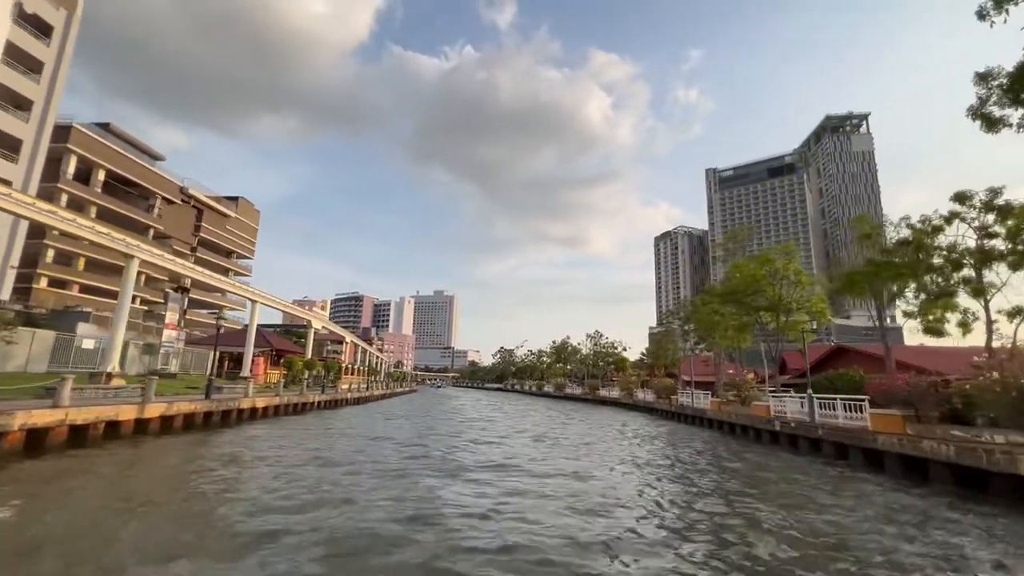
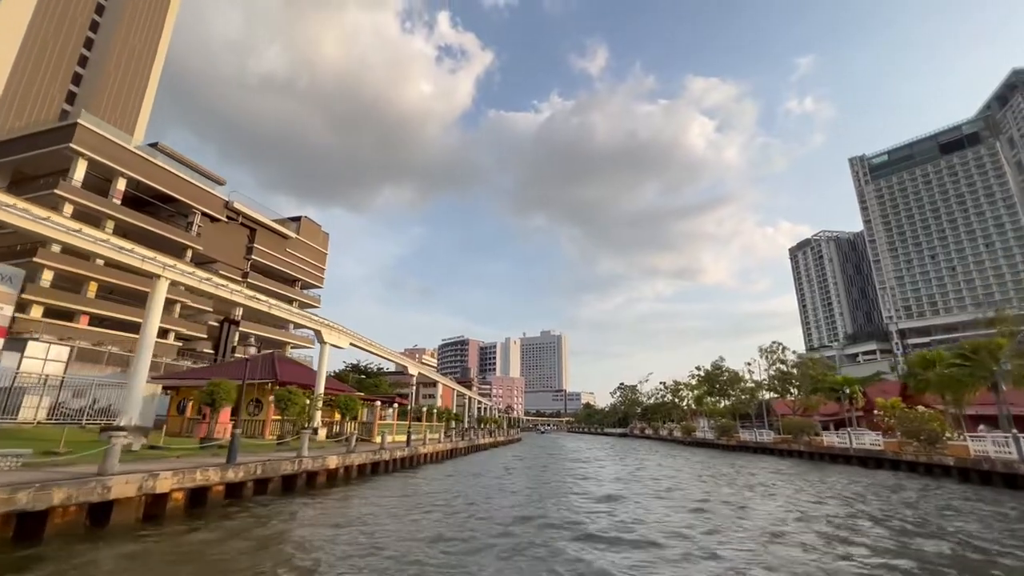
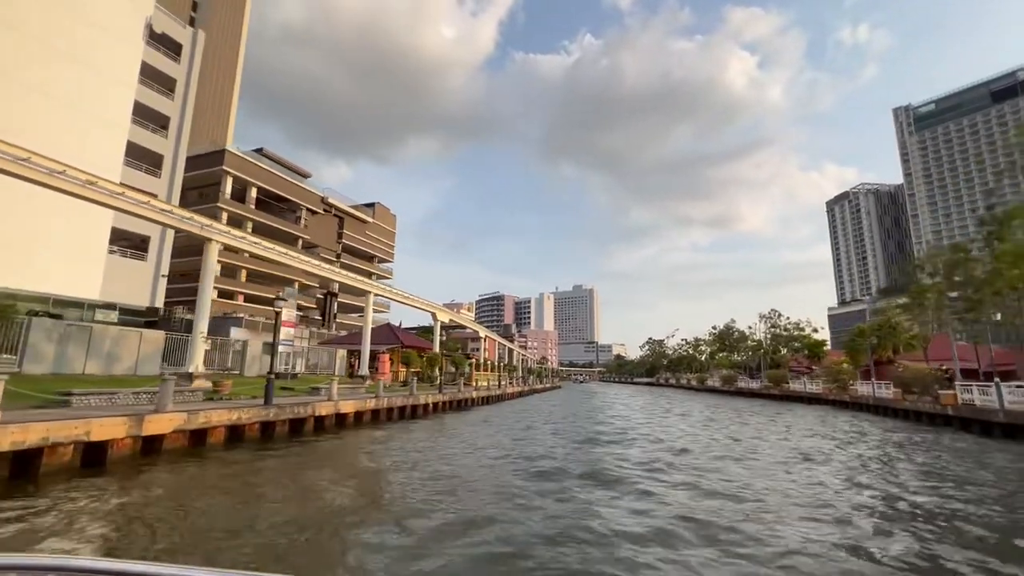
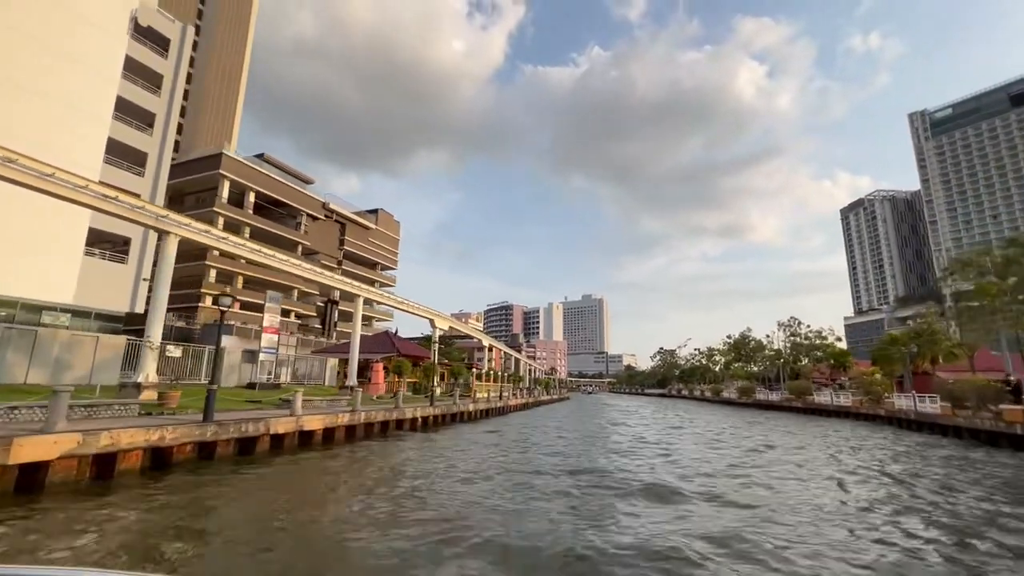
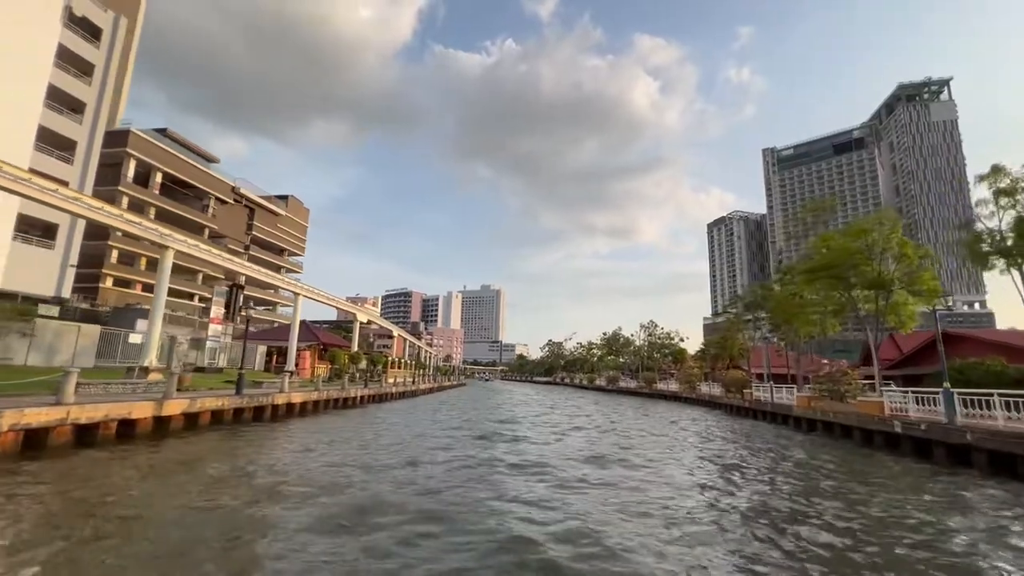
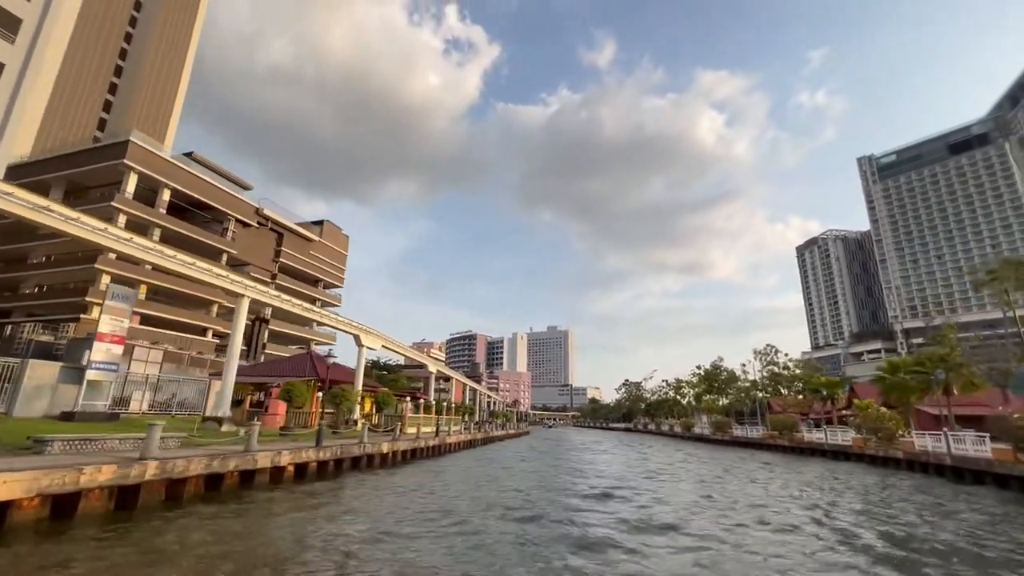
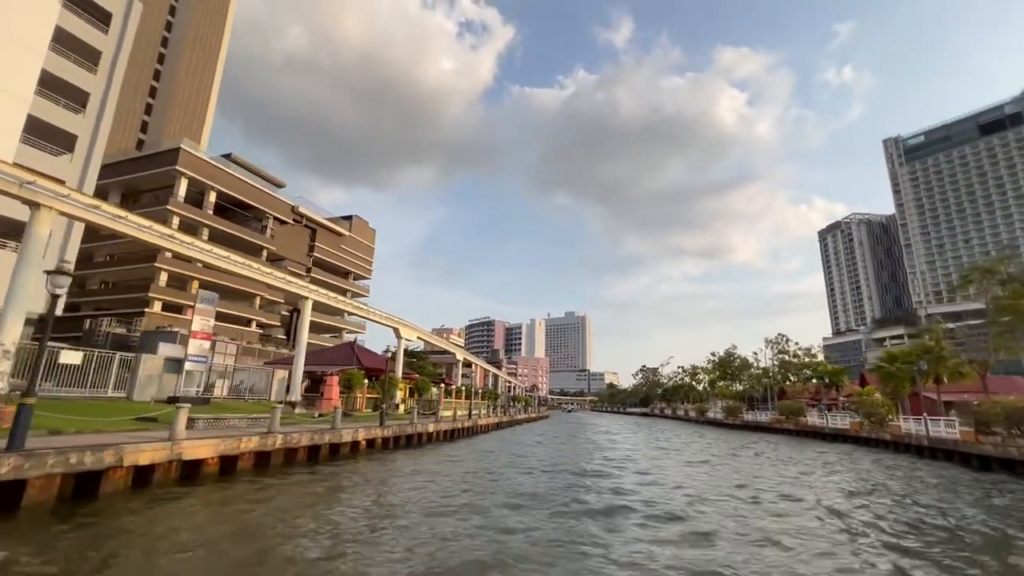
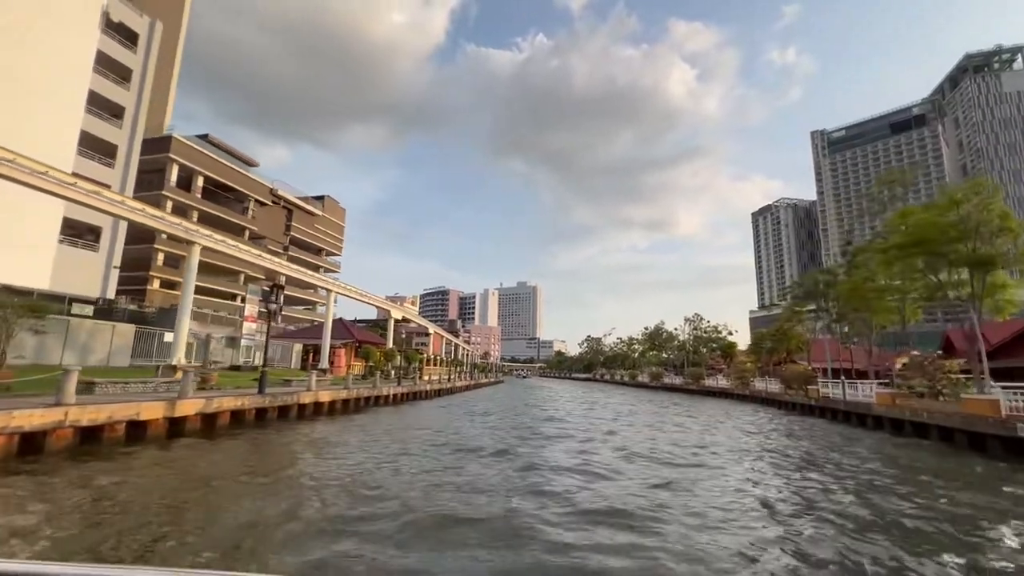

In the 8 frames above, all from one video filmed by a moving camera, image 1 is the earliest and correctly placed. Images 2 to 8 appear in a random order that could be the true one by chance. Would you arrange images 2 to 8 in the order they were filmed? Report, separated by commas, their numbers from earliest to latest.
5, 8, 3, 4, 7, 6, 2
